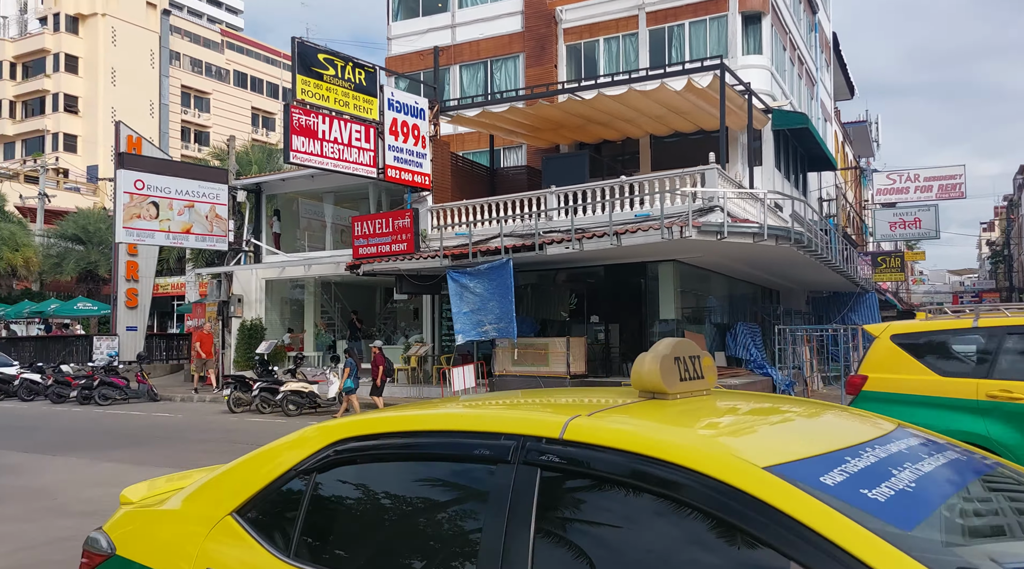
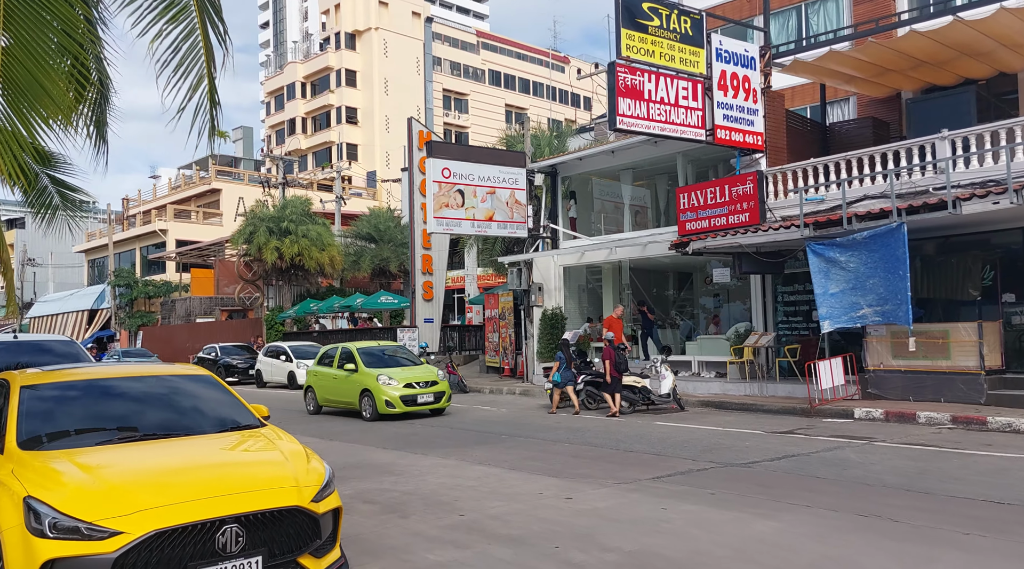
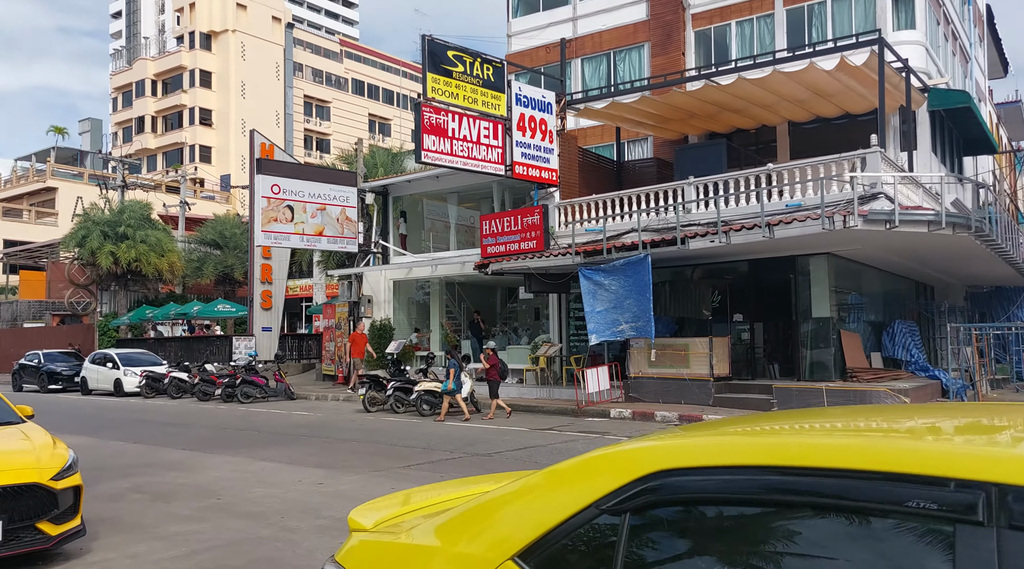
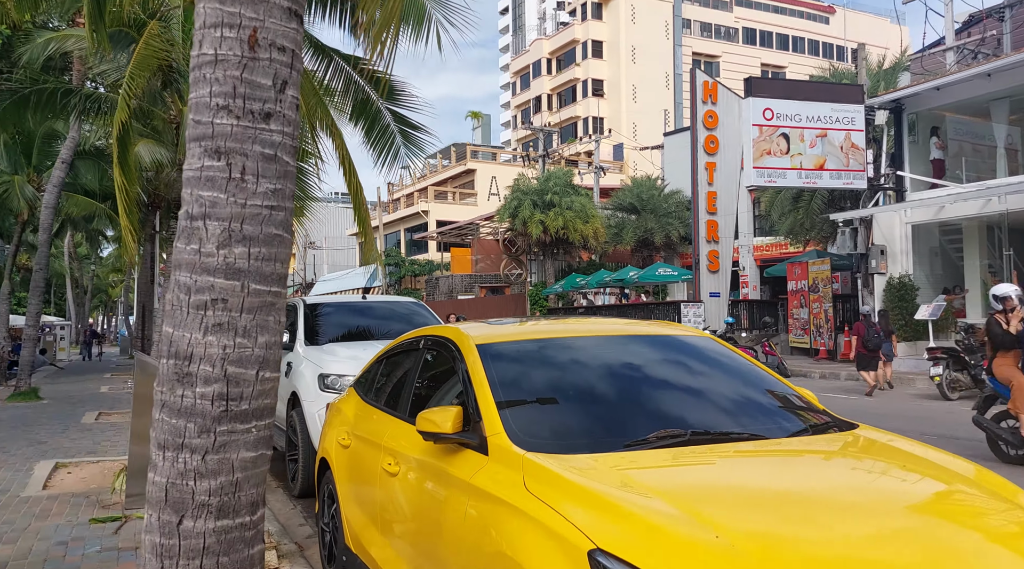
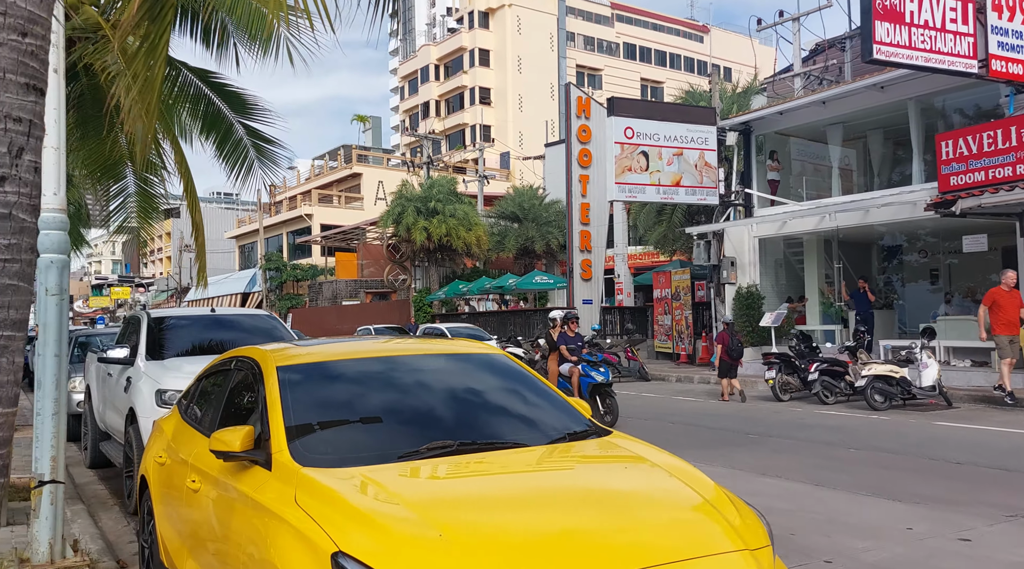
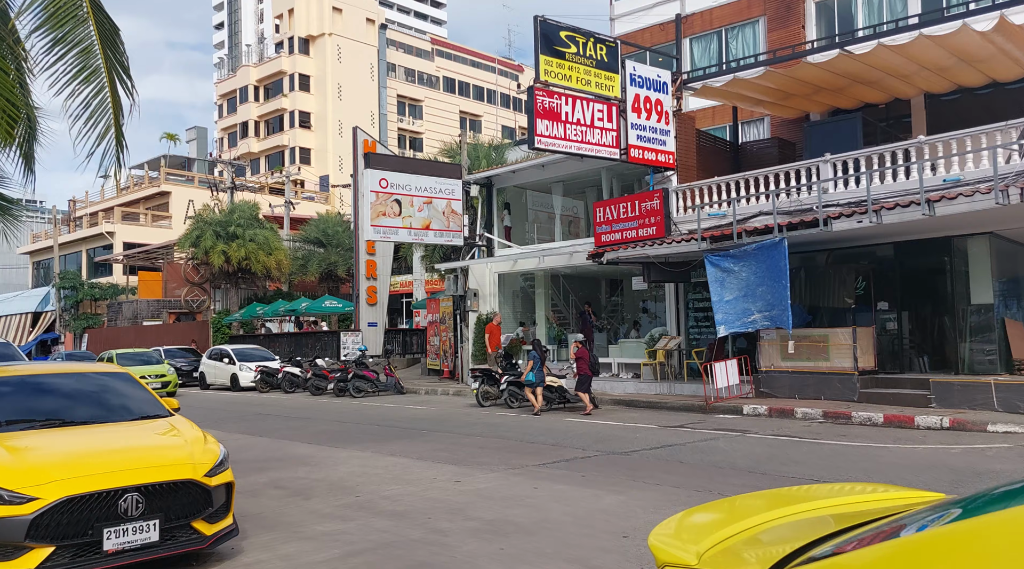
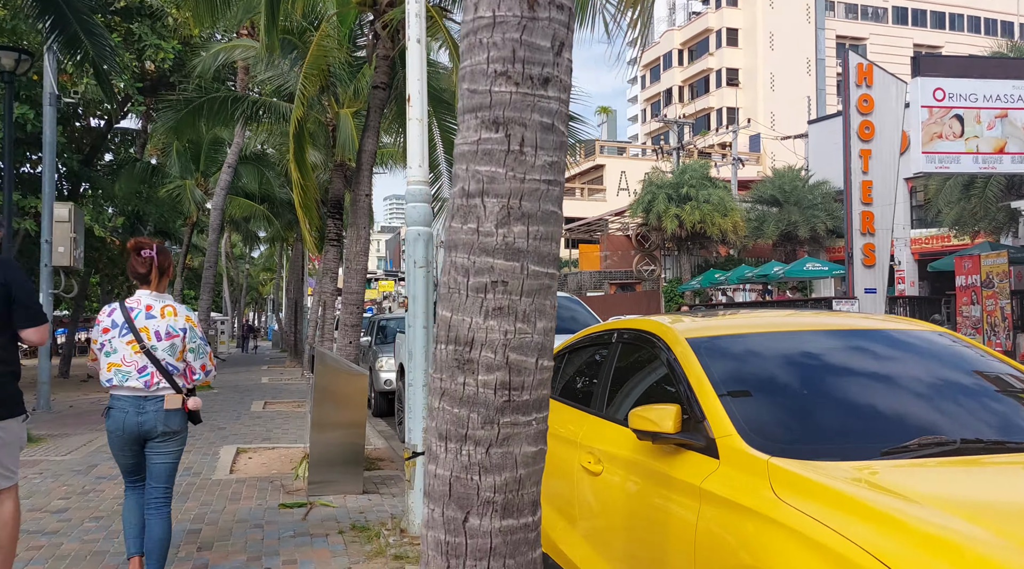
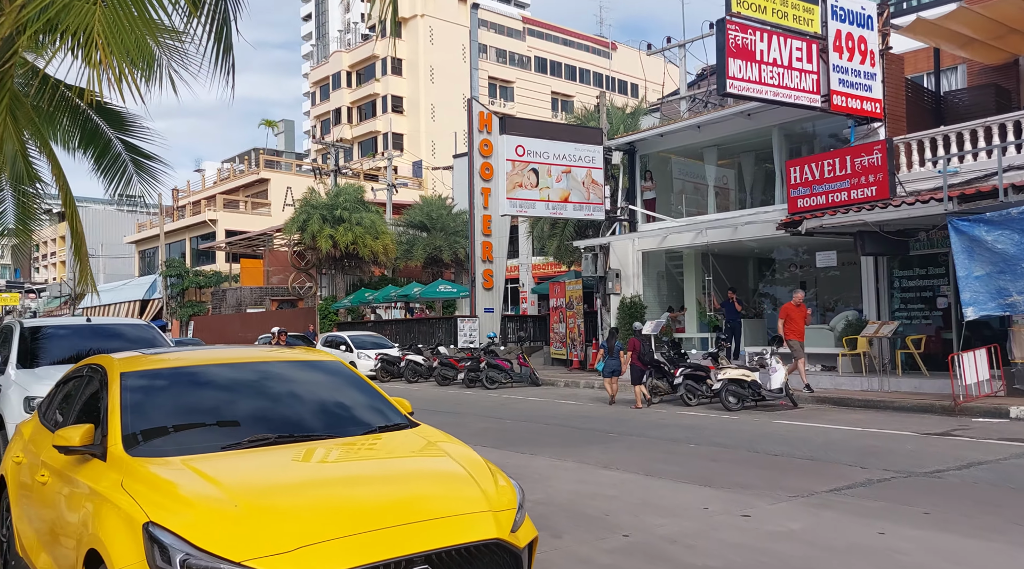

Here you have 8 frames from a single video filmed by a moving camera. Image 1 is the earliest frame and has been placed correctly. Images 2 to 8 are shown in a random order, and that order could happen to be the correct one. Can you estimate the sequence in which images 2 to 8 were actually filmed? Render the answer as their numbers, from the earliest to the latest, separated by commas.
3, 6, 2, 8, 5, 4, 7
